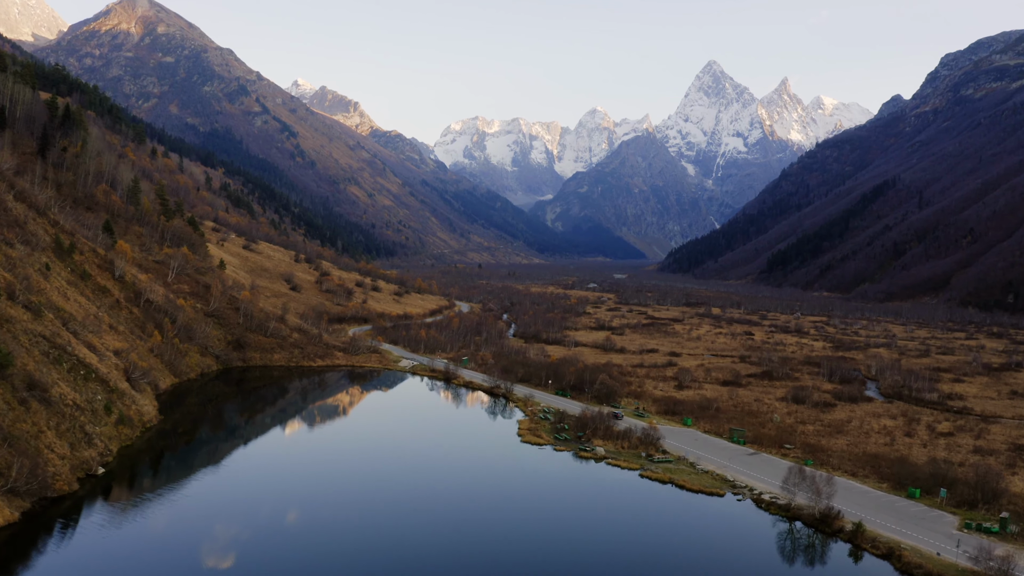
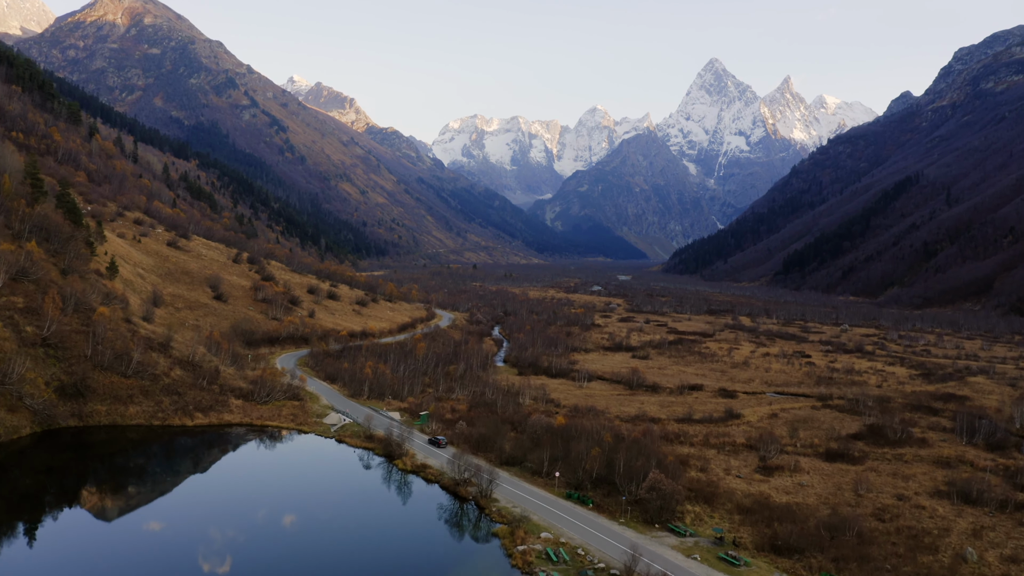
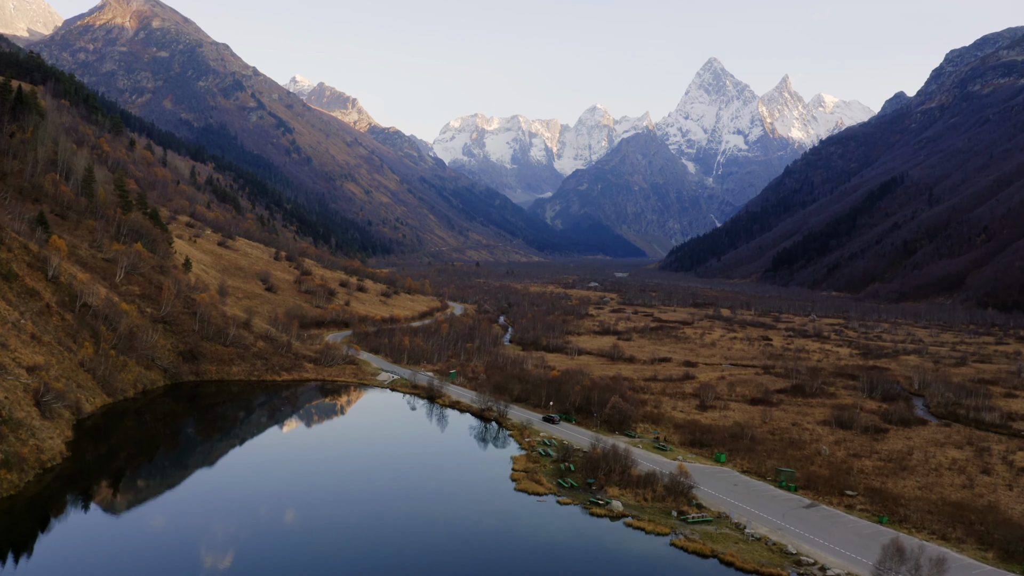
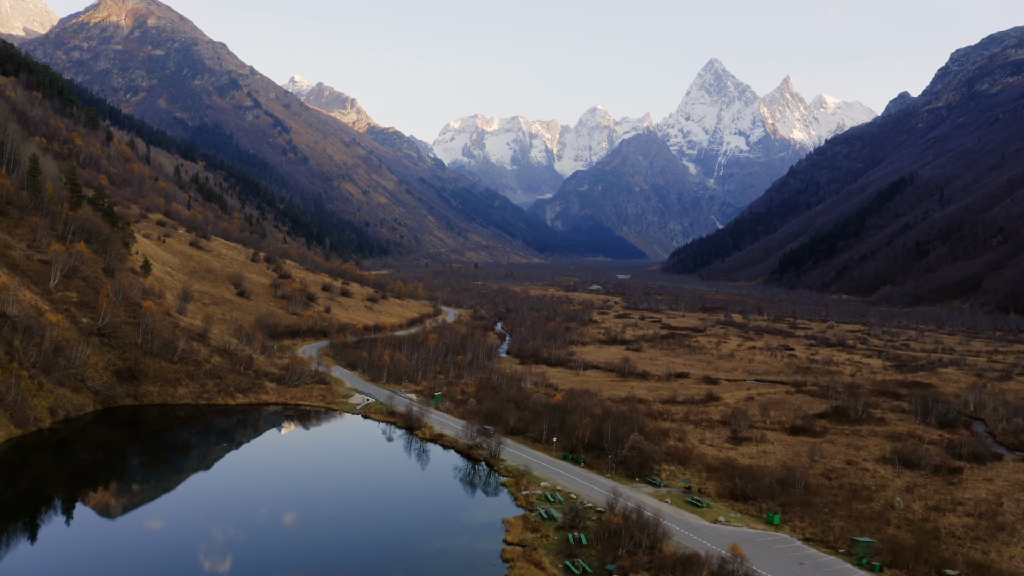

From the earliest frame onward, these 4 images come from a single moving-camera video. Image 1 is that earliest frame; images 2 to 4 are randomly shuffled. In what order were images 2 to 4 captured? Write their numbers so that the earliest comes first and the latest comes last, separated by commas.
3, 4, 2
